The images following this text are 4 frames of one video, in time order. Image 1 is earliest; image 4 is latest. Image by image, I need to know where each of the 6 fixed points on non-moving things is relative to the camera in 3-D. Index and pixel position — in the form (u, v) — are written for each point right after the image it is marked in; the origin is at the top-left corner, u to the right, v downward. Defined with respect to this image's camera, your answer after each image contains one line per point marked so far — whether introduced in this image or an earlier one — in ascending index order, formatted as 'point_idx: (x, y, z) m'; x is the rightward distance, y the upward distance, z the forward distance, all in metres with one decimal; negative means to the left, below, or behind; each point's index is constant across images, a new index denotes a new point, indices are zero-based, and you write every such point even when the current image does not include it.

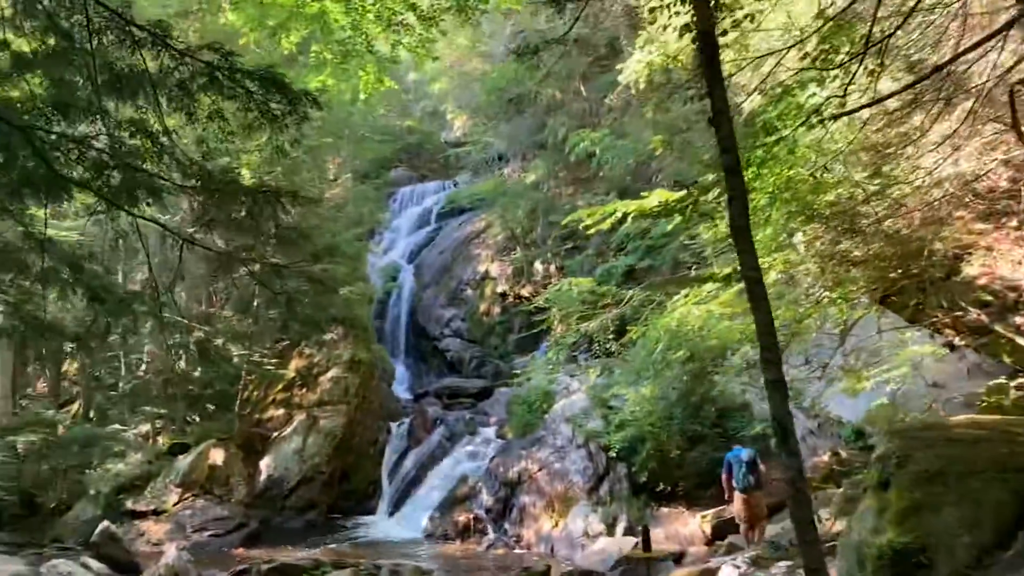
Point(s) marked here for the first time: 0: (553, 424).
0: (+0.6, -2.1, +12.3) m
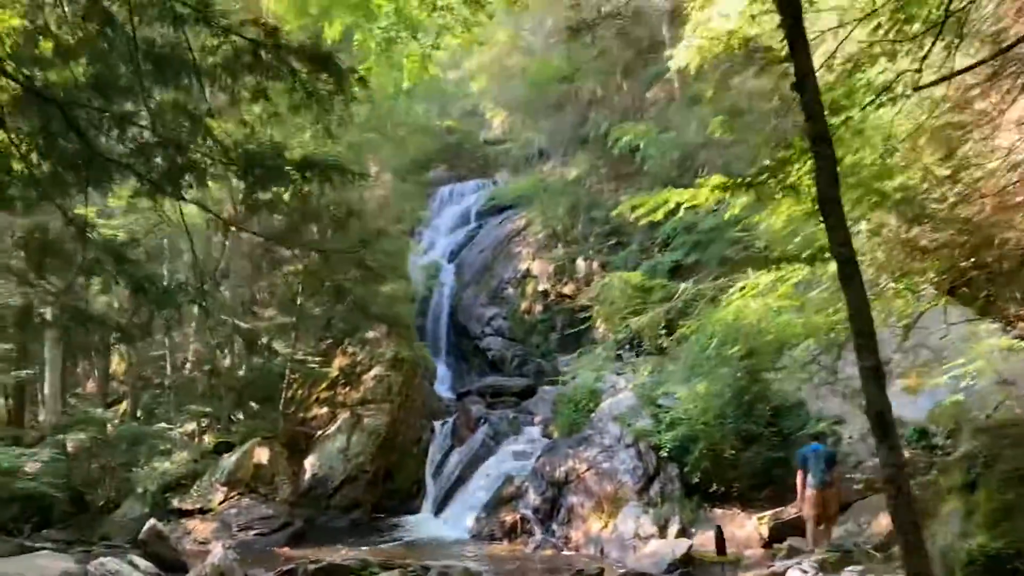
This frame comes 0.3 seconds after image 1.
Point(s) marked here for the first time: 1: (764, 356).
0: (+1.3, -2.0, +12.0) m
1: (+2.6, -0.7, +8.4) m
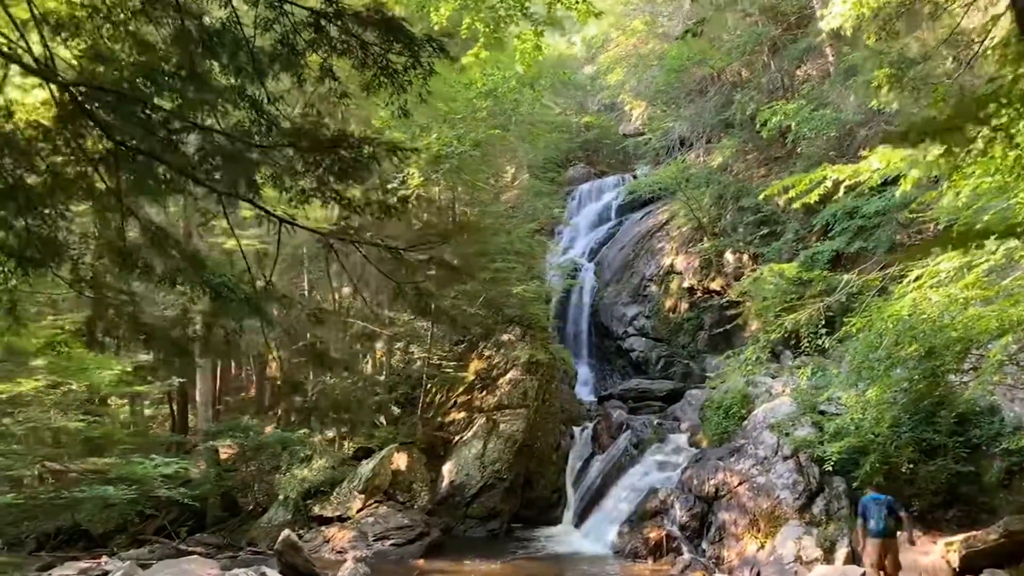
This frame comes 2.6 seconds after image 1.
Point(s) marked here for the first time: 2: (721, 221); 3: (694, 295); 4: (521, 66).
0: (+3.3, -1.9, +10.9) m
1: (+3.9, -0.6, +7.1) m
2: (+5.0, +1.6, +19.1) m
3: (+4.5, -0.2, +20.0) m
4: (+0.1, +2.2, +8.0) m
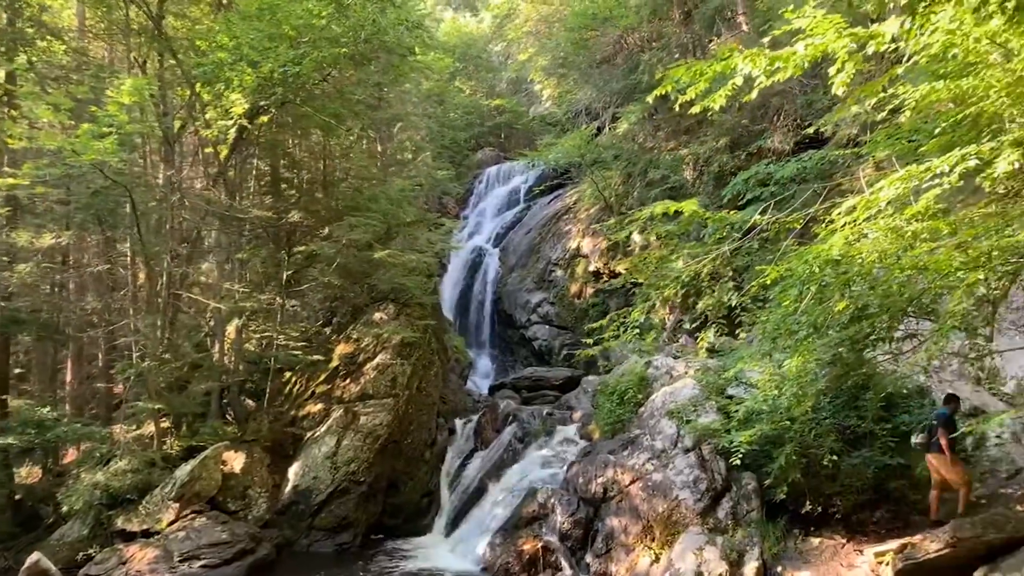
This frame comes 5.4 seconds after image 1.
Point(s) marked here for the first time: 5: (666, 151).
0: (+1.6, -1.5, +9.2) m
1: (+2.6, -0.2, +5.5) m
2: (+2.5, +2.0, +17.5) m
3: (+2.0, +0.2, +18.3) m
4: (-1.3, +2.7, +6.0) m
5: (+3.1, +2.8, +16.2) m
